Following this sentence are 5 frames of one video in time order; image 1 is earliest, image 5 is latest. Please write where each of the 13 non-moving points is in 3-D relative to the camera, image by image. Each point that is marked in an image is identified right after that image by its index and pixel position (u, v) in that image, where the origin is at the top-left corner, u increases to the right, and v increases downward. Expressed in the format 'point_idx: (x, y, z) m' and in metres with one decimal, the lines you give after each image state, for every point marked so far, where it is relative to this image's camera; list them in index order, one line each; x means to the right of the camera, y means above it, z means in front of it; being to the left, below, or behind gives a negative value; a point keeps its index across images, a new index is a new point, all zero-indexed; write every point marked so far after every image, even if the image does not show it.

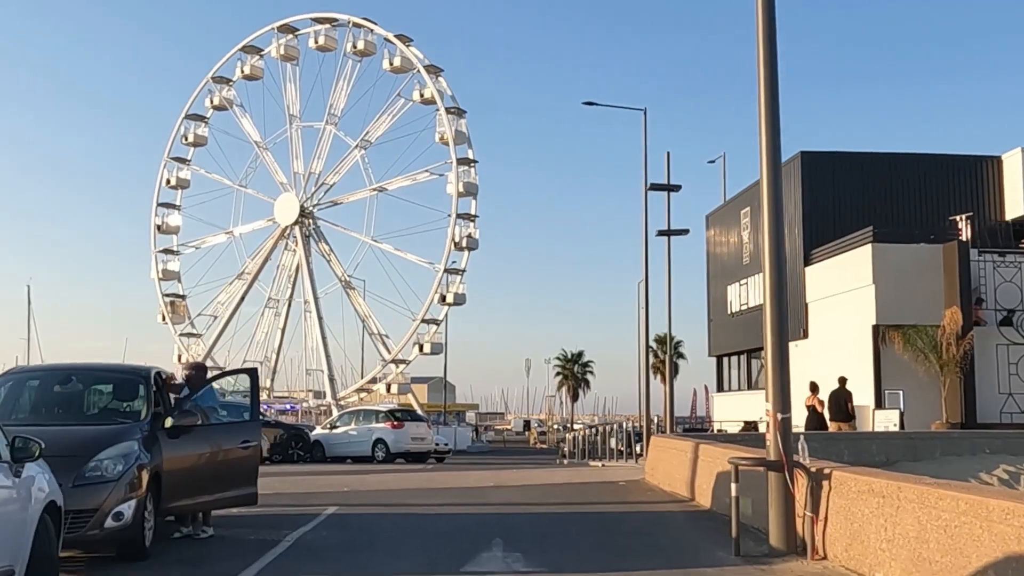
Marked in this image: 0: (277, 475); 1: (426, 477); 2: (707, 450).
0: (-4.0, -3.3, +18.6) m
1: (-1.4, -3.1, +18.0) m
2: (+2.3, -1.9, +12.8) m
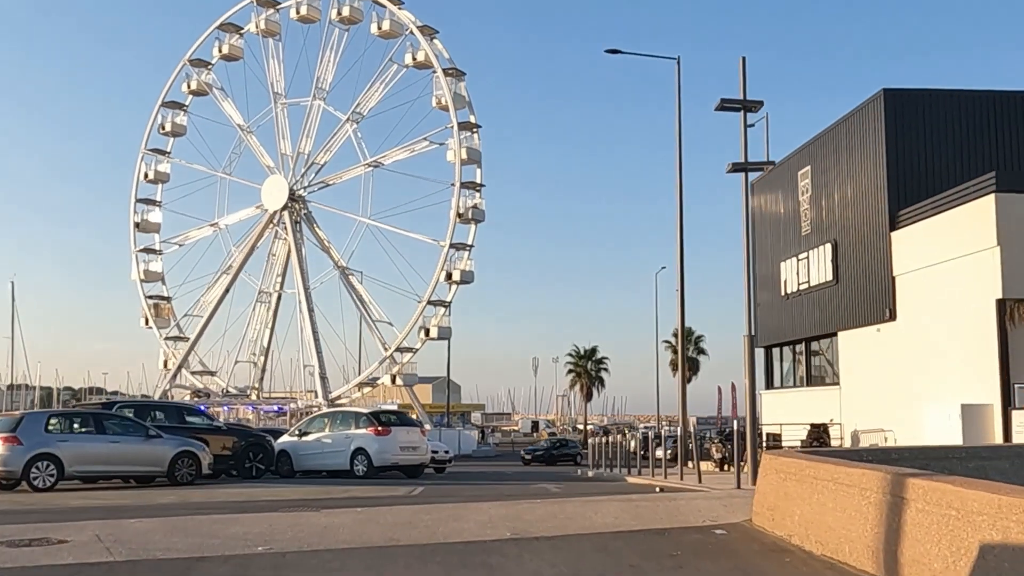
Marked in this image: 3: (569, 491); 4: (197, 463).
0: (-3.7, -2.6, +12.4) m
1: (-1.2, -2.5, +11.8) m
2: (+2.6, -1.2, +6.6) m
3: (+0.9, -3.0, +16.0) m
4: (-5.8, -3.3, +19.9) m
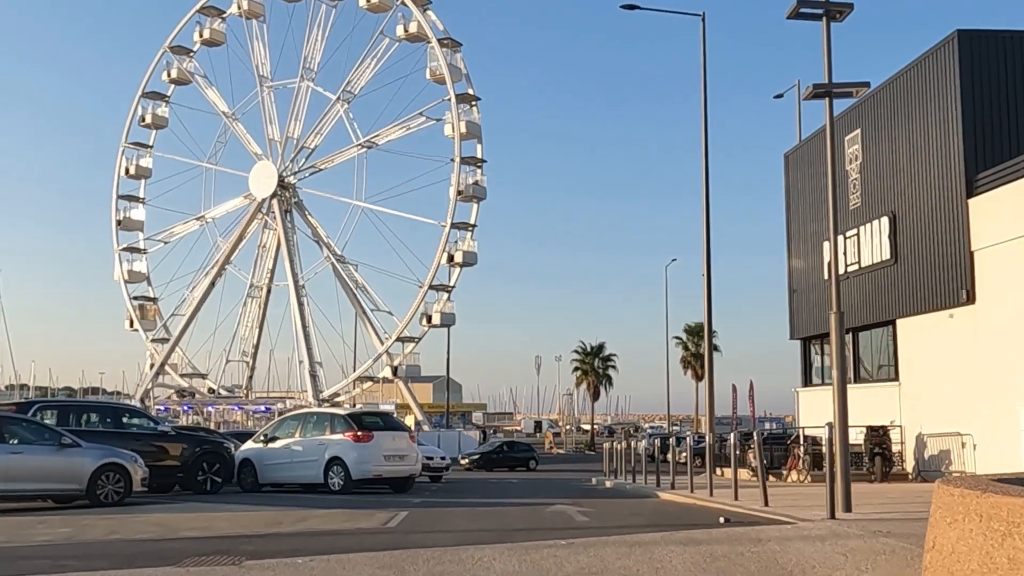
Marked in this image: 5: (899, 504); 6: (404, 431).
0: (-3.6, -2.2, +8.5) m
1: (-1.0, -2.0, +7.9) m
2: (+2.7, -0.8, +2.6) m
3: (+1.0, -2.6, +12.0) m
4: (-5.7, -2.8, +15.9) m
5: (+4.9, -2.7, +13.6) m
6: (-2.0, -2.7, +20.0) m
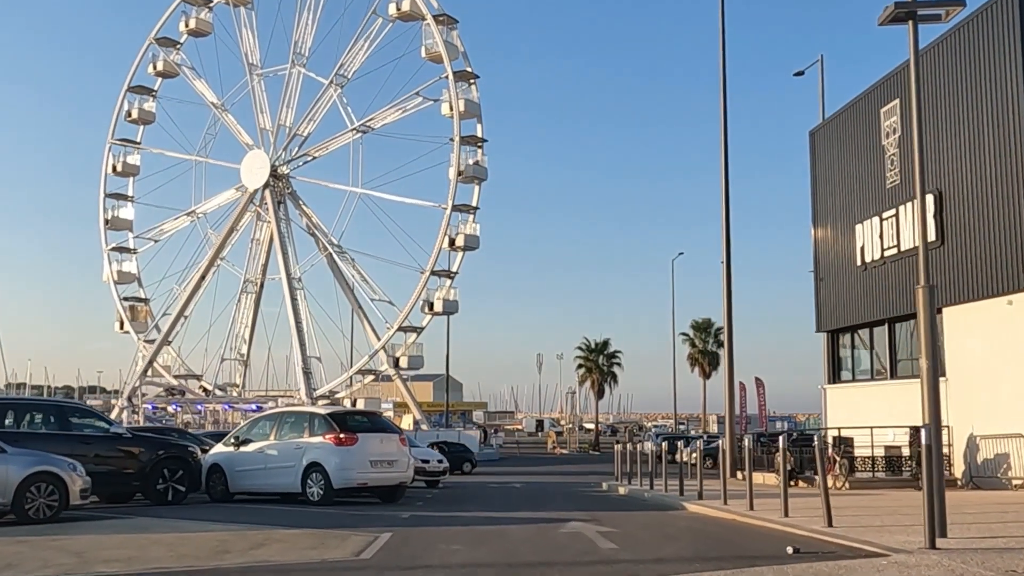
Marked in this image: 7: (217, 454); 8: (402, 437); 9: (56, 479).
0: (-3.6, -1.9, +6.0) m
1: (-1.0, -1.8, +5.4) m
2: (+2.7, -0.5, +0.2) m
3: (+1.1, -2.3, +9.6) m
4: (-5.7, -2.6, +13.5) m
5: (+5.0, -2.5, +11.2) m
6: (-1.9, -2.4, +17.6) m
7: (-5.0, -2.8, +18.2) m
8: (-1.8, -2.5, +18.0) m
9: (-5.7, -2.4, +13.4) m
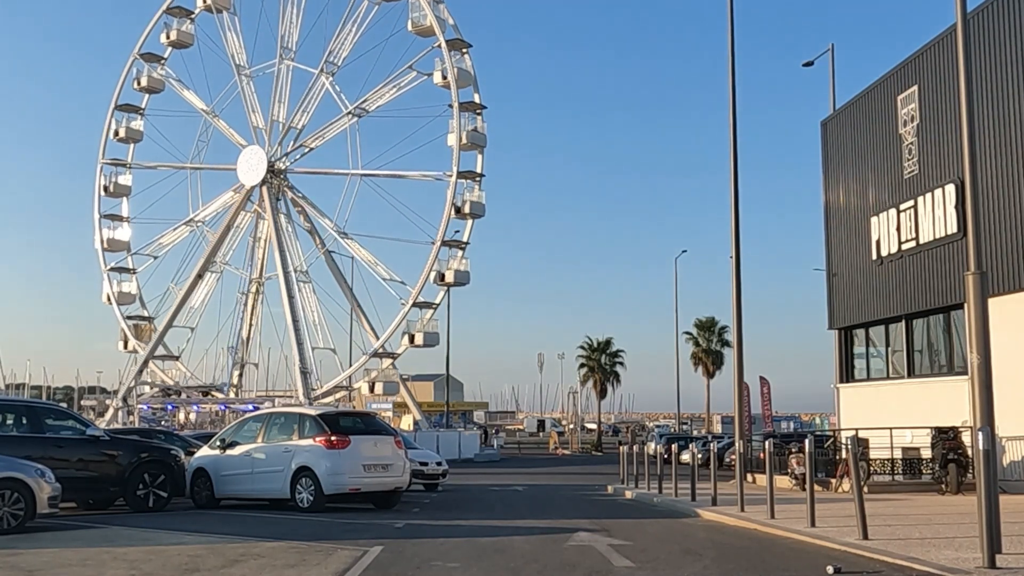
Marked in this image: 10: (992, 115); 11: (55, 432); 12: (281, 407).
0: (-3.5, -1.8, +5.0) m
1: (-1.0, -1.7, +4.4) m
2: (+2.7, -0.4, -0.8) m
3: (+1.1, -2.2, +8.6) m
4: (-5.6, -2.5, +12.5) m
5: (+5.0, -2.3, +10.2) m
6: (-1.9, -2.3, +16.5) m
7: (-5.0, -2.7, +17.2) m
8: (-1.8, -2.4, +17.0) m
9: (-5.7, -2.3, +12.4) m
10: (+9.1, +3.2, +19.9) m
11: (-6.6, -2.1, +15.4) m
12: (-3.6, -1.9, +16.9) m
